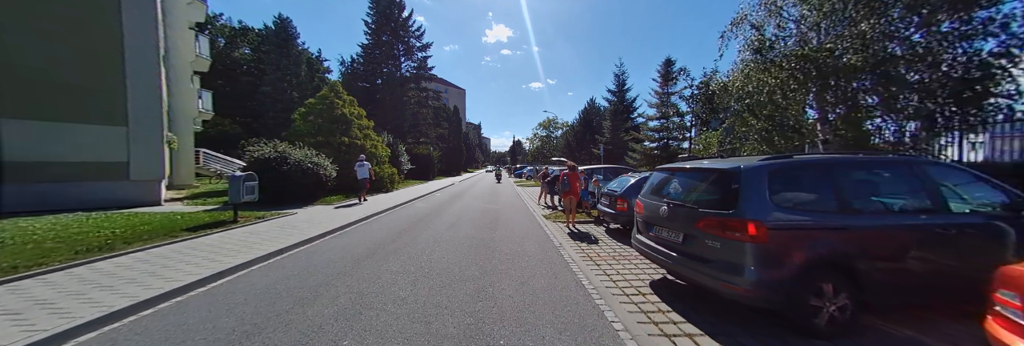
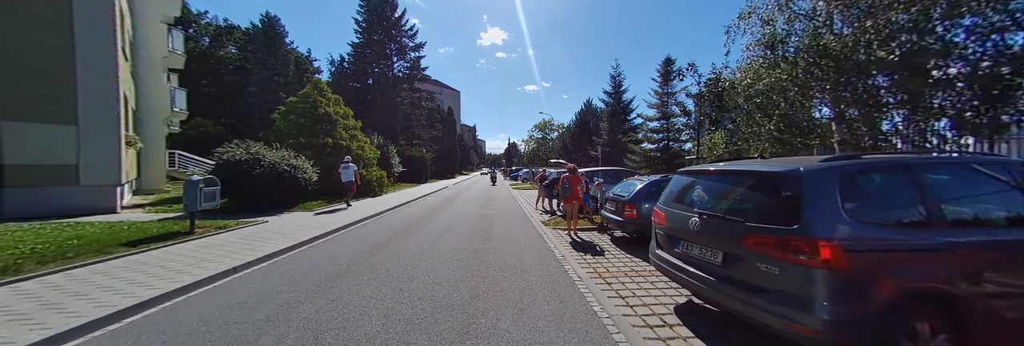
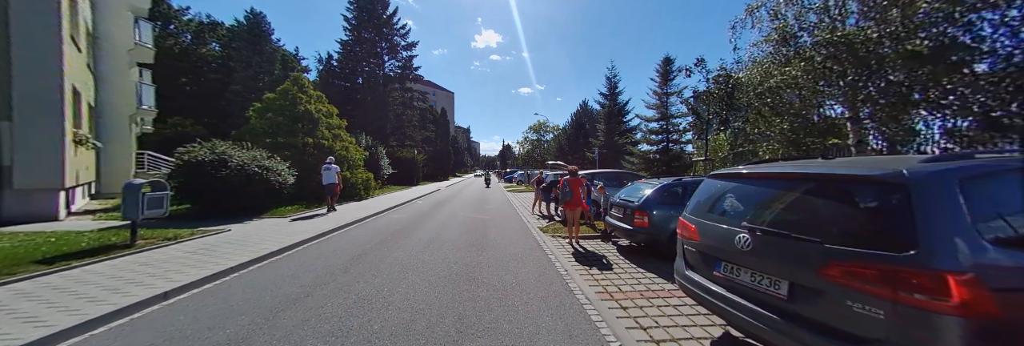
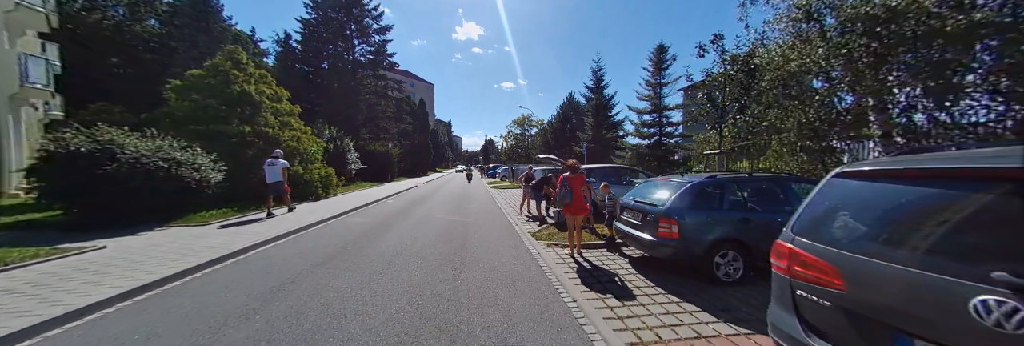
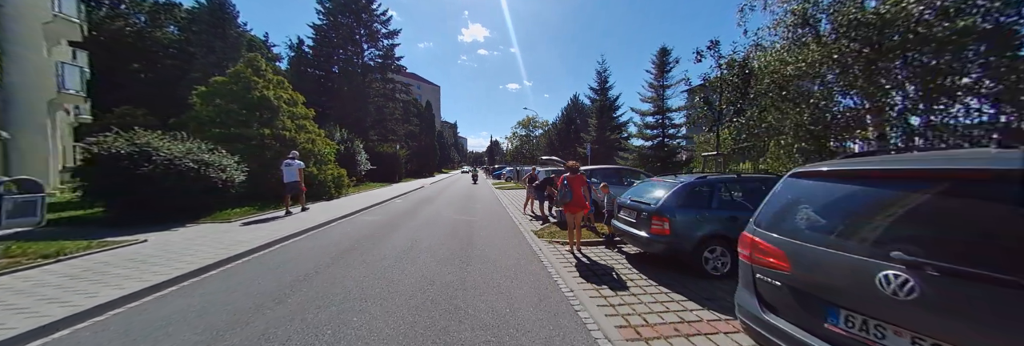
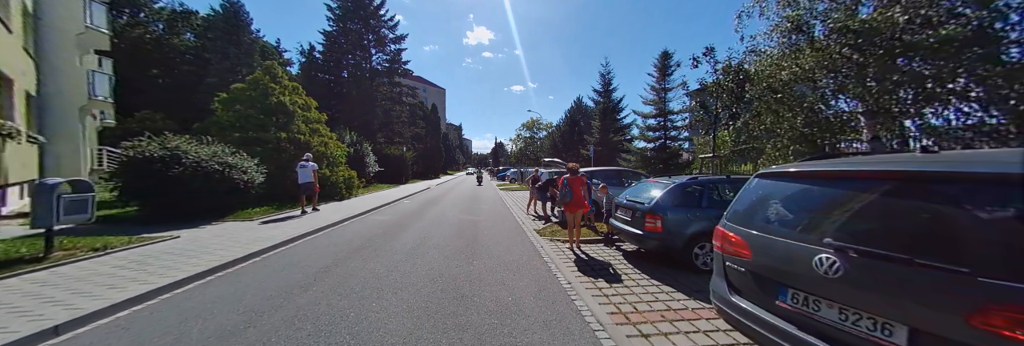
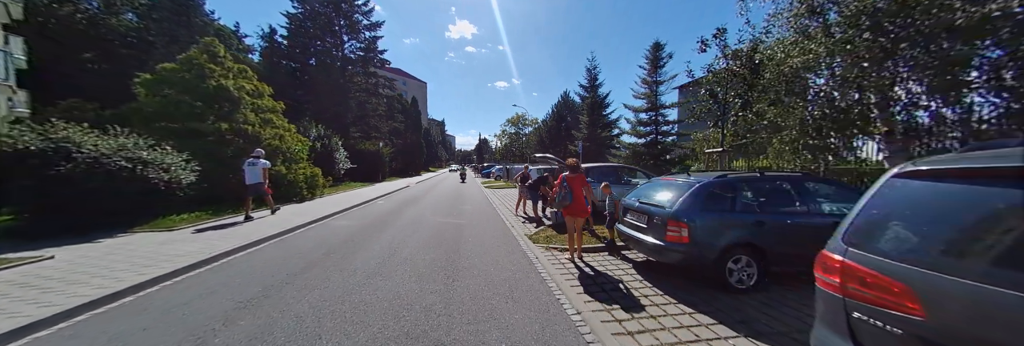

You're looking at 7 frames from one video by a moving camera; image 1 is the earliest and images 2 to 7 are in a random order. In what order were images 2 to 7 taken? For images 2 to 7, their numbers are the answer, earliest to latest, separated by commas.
2, 3, 6, 5, 4, 7
